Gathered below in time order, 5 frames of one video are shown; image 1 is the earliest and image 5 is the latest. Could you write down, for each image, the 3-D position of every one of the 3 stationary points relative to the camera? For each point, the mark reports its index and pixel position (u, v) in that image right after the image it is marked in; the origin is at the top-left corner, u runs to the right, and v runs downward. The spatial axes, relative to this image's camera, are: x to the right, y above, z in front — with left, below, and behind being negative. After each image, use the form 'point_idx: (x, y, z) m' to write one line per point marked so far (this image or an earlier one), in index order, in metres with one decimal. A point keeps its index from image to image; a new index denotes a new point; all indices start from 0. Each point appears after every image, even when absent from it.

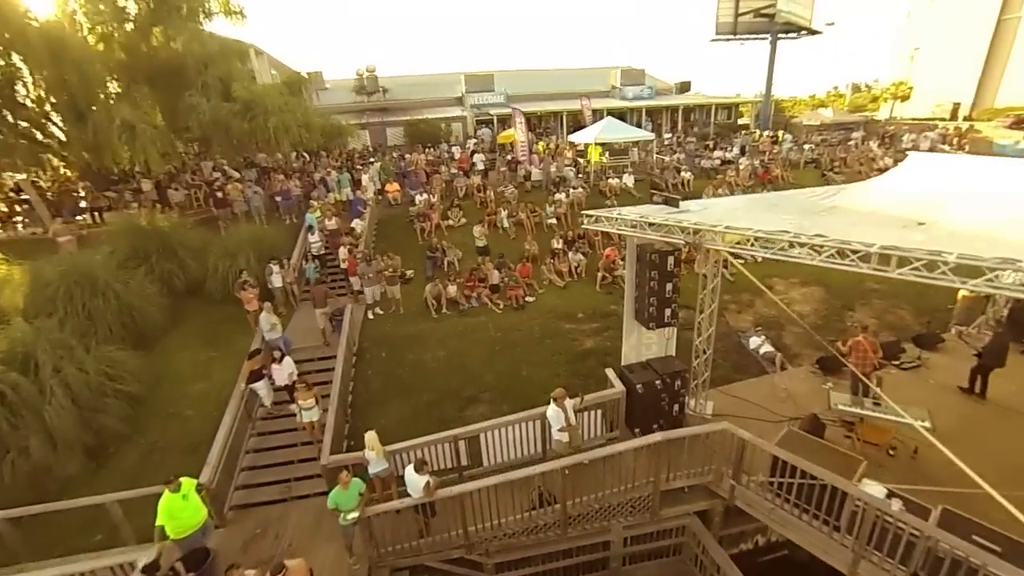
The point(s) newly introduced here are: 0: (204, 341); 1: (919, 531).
0: (-8.8, -1.5, +11.9) m
1: (+5.4, -3.3, +5.6) m
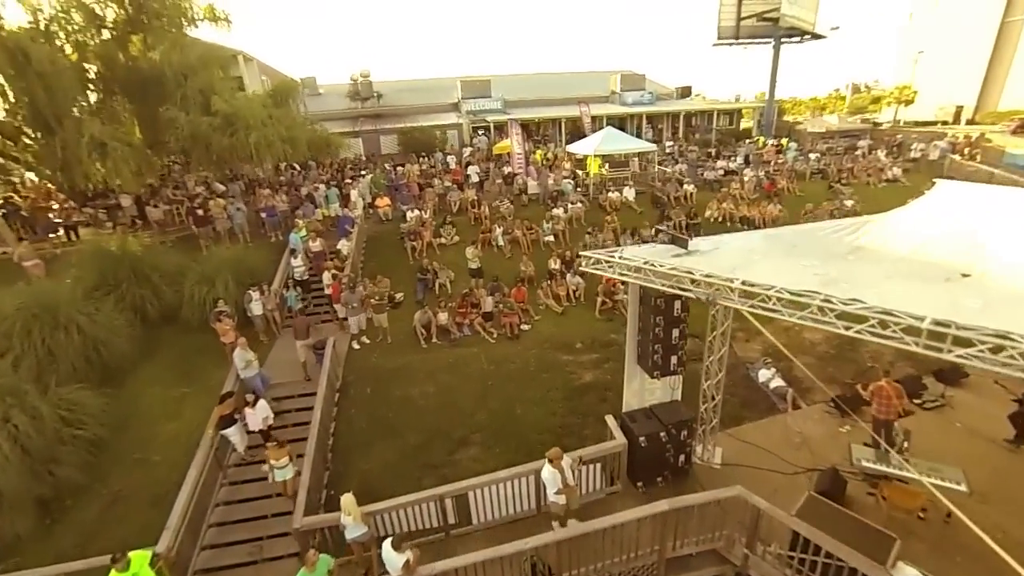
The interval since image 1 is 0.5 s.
0: (-9.0, -2.3, +11.1) m
1: (+5.3, -4.1, +4.9) m
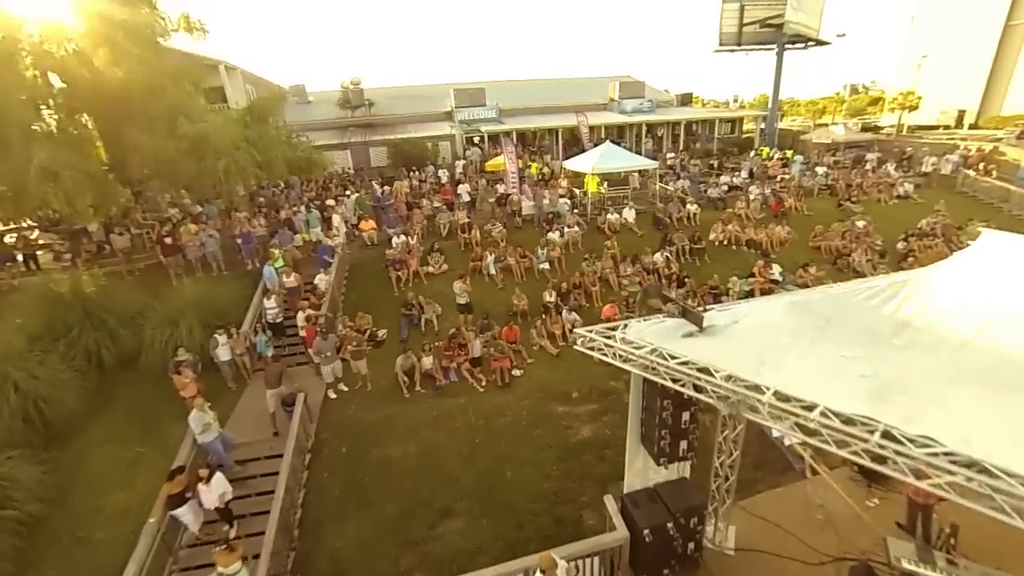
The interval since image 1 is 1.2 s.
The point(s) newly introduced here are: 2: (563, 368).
0: (-9.2, -3.5, +10.1) m
1: (+5.1, -5.2, +3.9) m
2: (+1.4, -2.2, +11.6) m
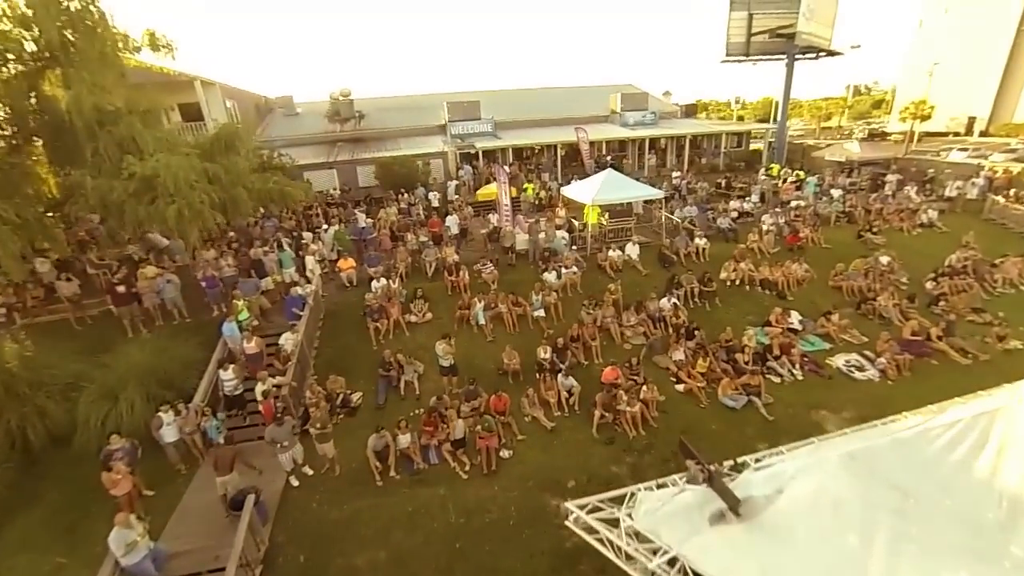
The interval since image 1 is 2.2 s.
0: (-9.5, -5.1, +8.6) m
1: (+4.8, -6.9, +2.4) m
2: (+1.1, -3.9, +10.2) m
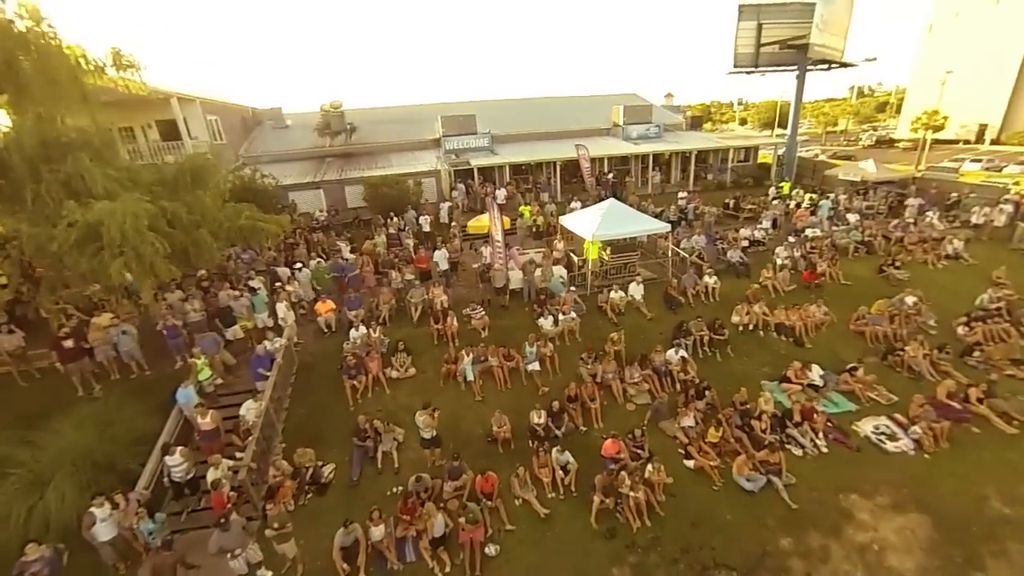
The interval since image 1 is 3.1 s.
0: (-9.8, -6.6, +7.4) m
1: (+4.5, -8.4, +1.2) m
2: (+0.9, -5.4, +8.9) m
